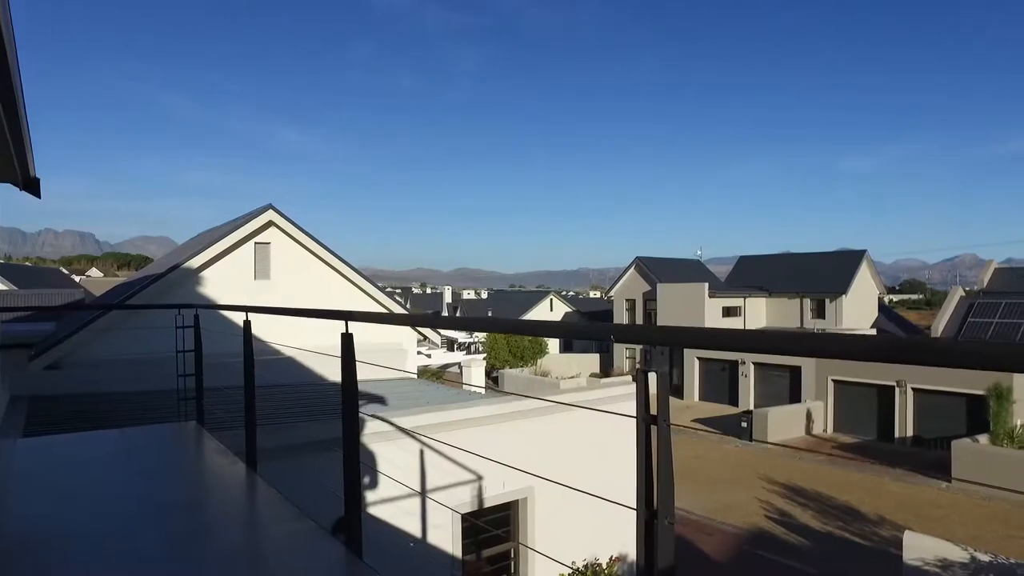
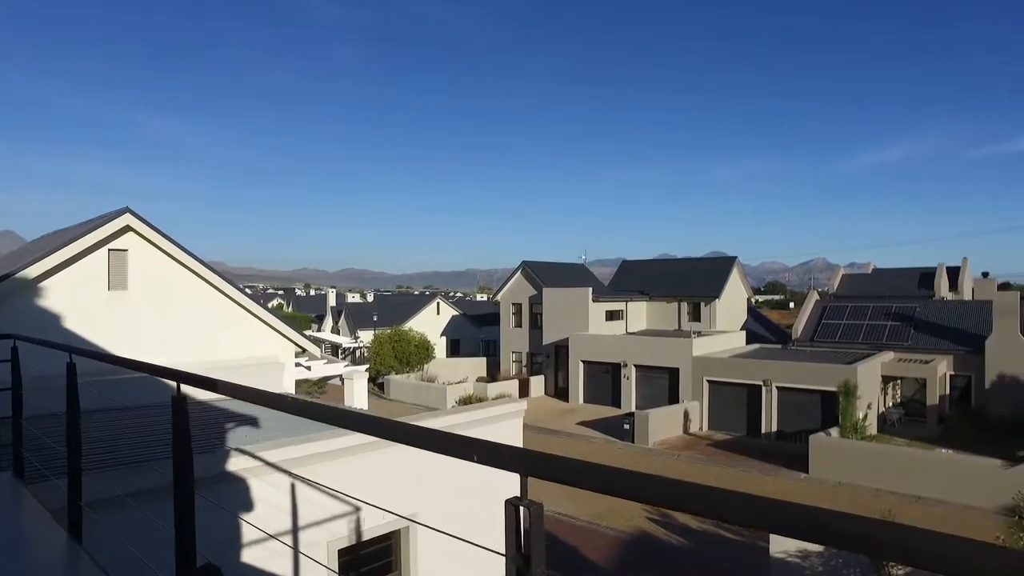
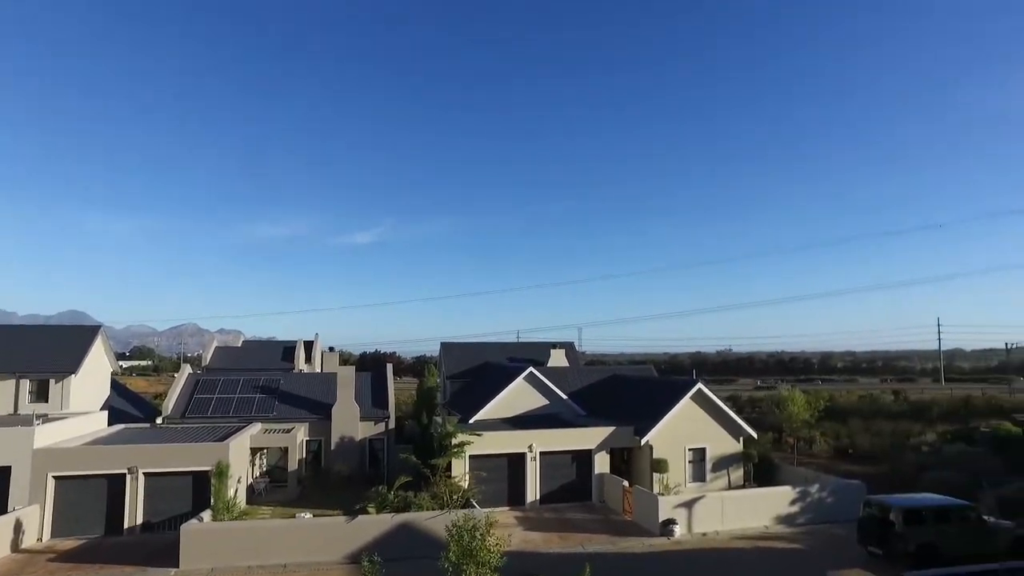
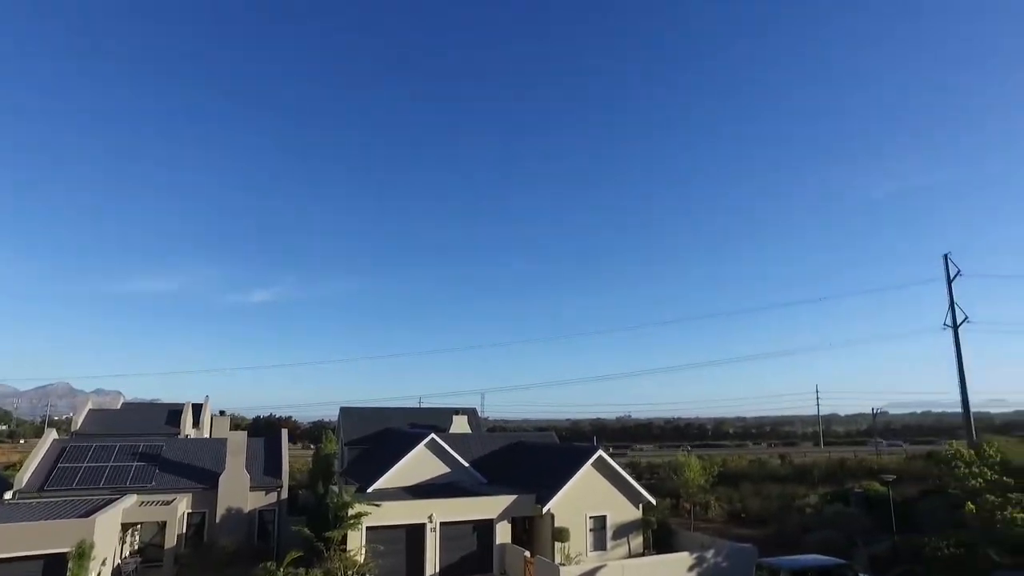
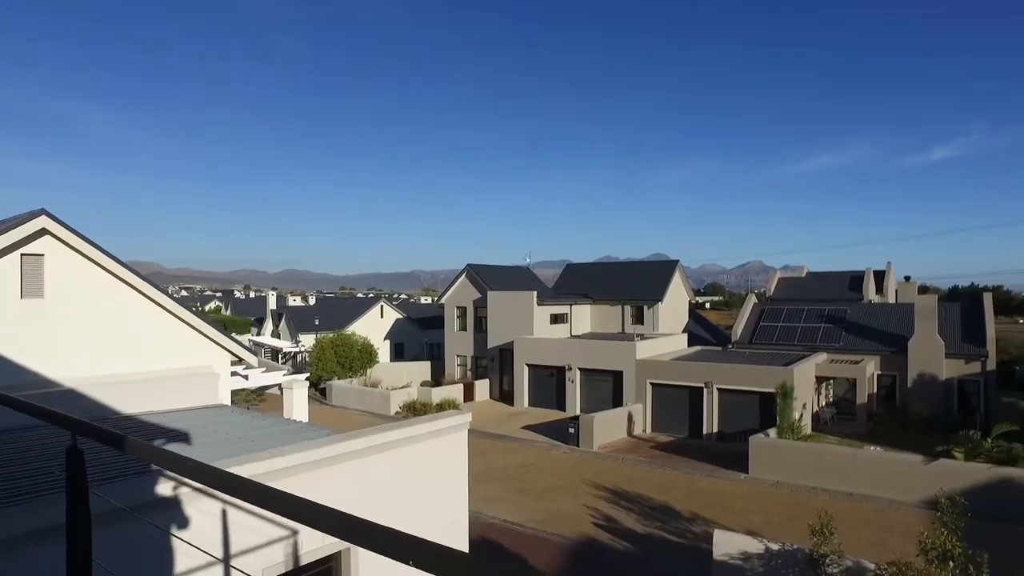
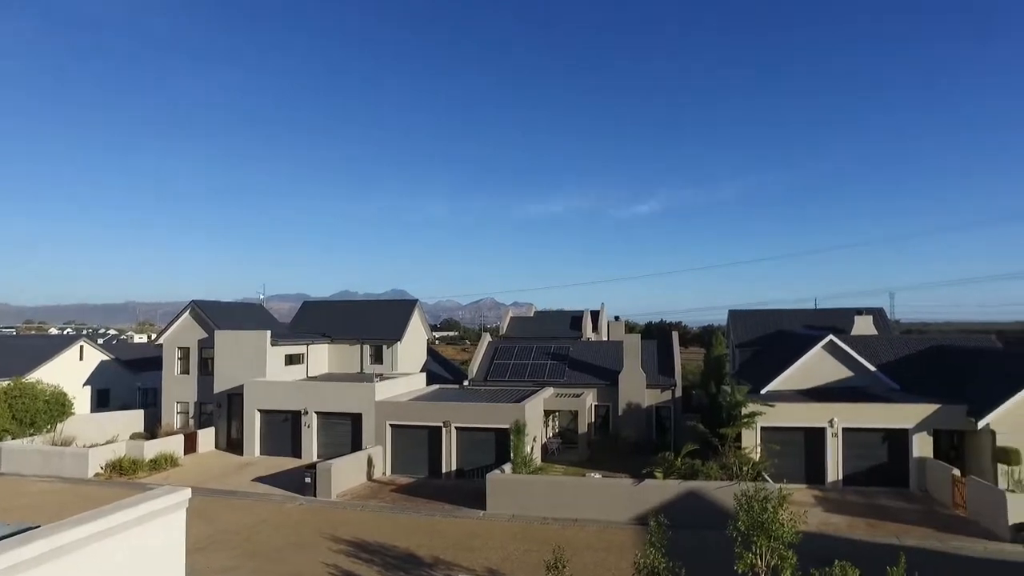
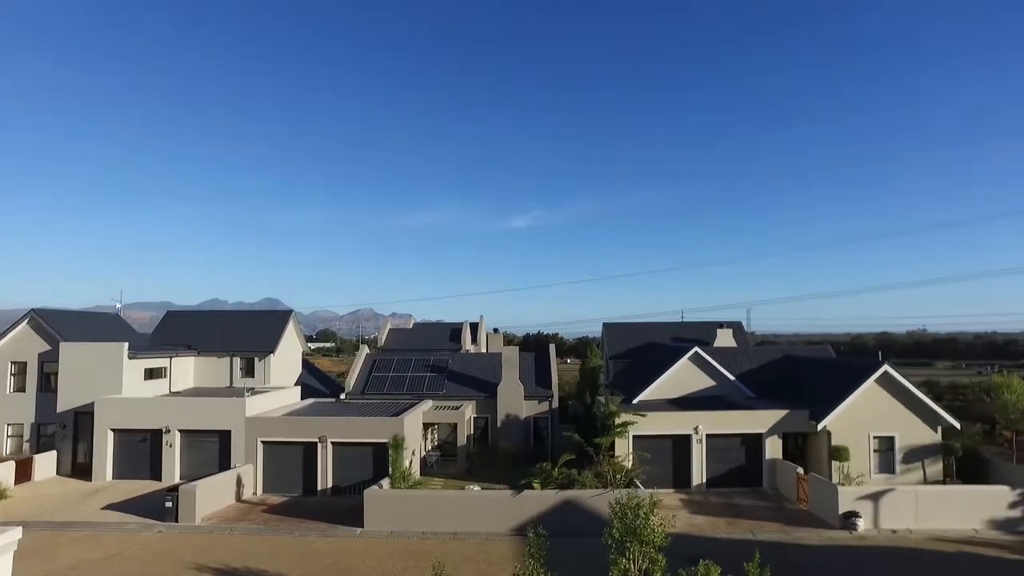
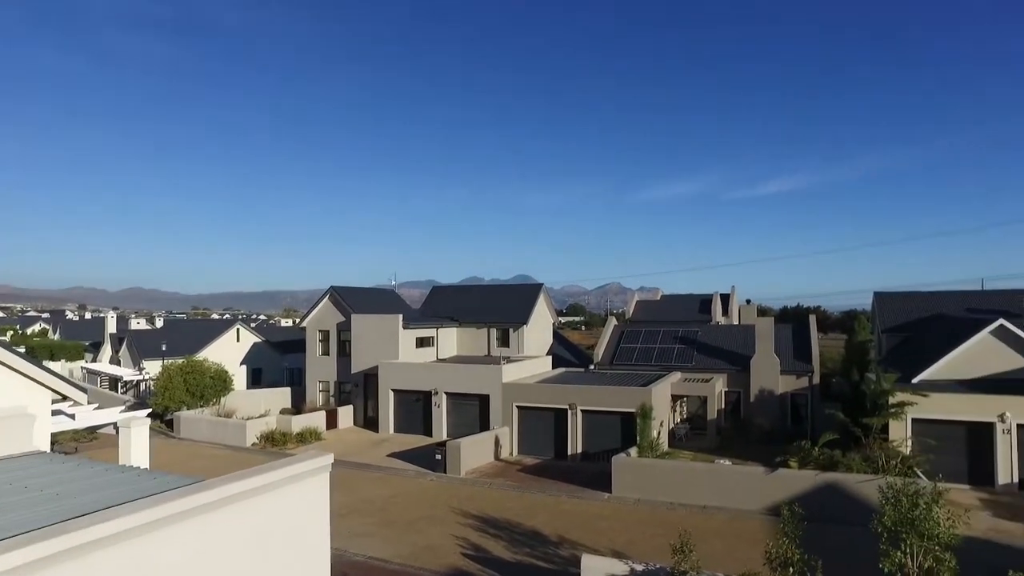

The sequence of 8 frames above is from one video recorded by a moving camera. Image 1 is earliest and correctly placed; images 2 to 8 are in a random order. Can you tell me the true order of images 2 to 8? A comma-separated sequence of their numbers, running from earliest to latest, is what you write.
2, 5, 8, 6, 7, 3, 4
